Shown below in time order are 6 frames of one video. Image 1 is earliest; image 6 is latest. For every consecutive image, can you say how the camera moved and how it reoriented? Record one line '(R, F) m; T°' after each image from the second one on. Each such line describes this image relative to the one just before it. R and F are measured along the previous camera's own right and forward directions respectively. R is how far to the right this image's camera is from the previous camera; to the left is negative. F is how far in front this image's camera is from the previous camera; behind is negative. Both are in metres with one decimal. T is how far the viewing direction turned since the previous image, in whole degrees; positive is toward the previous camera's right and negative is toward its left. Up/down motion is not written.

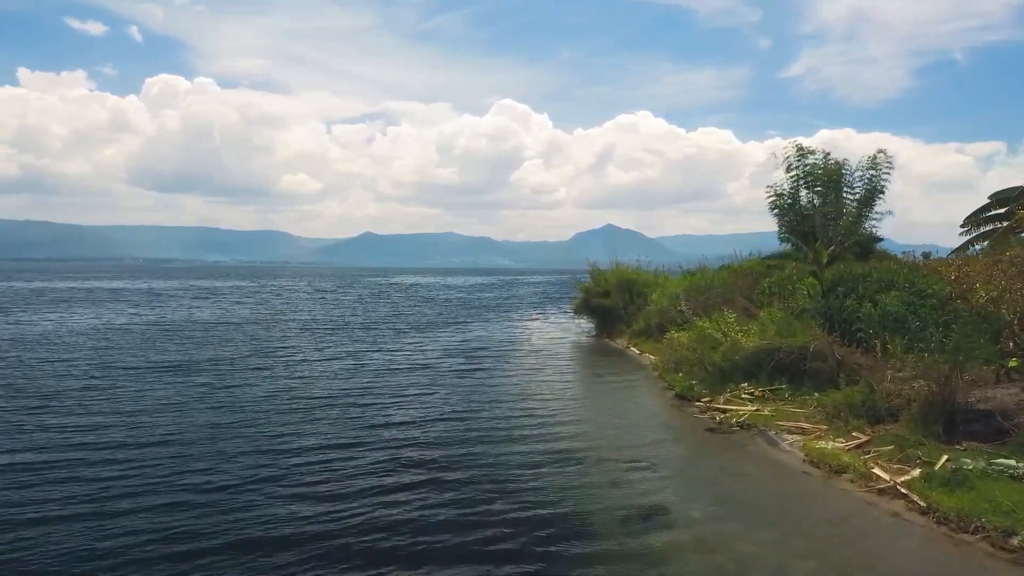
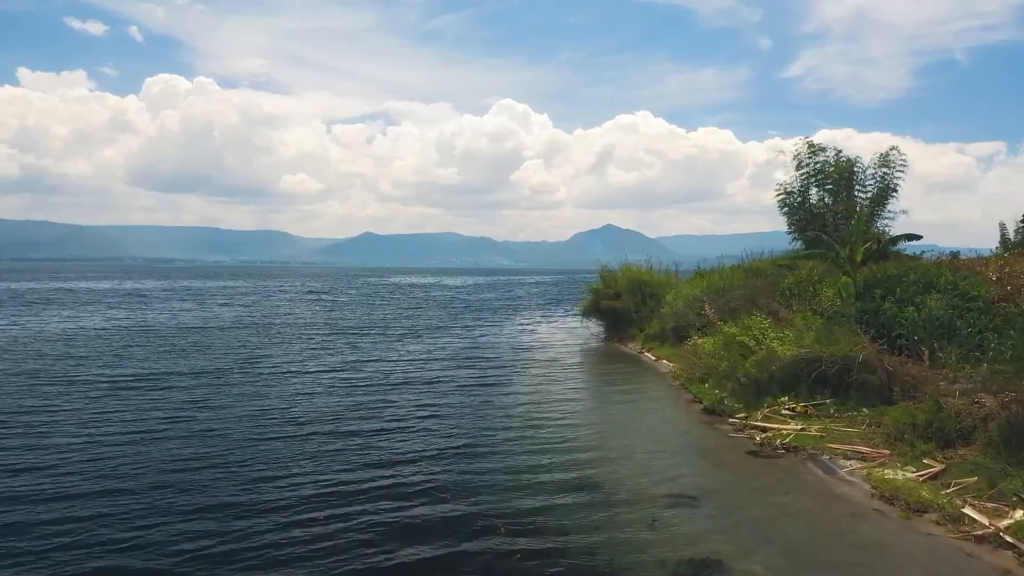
(-0.2, +1.7) m; 0°
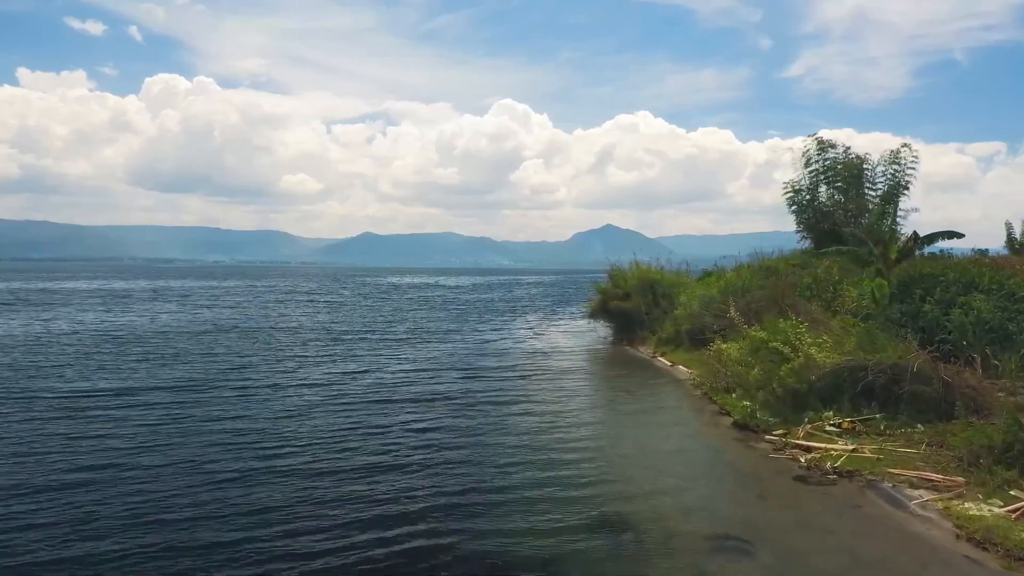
(-0.2, +1.6) m; 0°
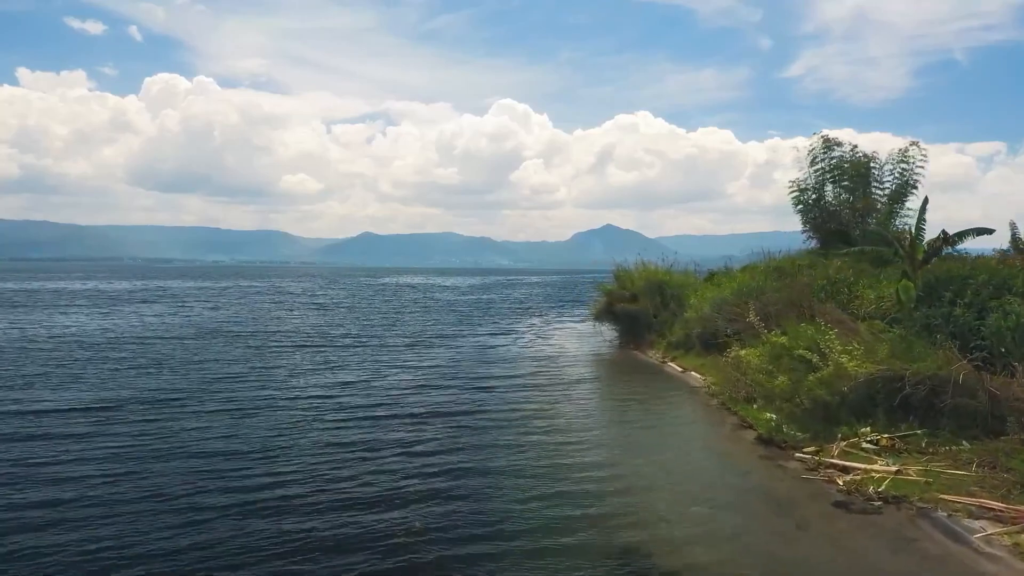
(-0.1, +1.1) m; 0°
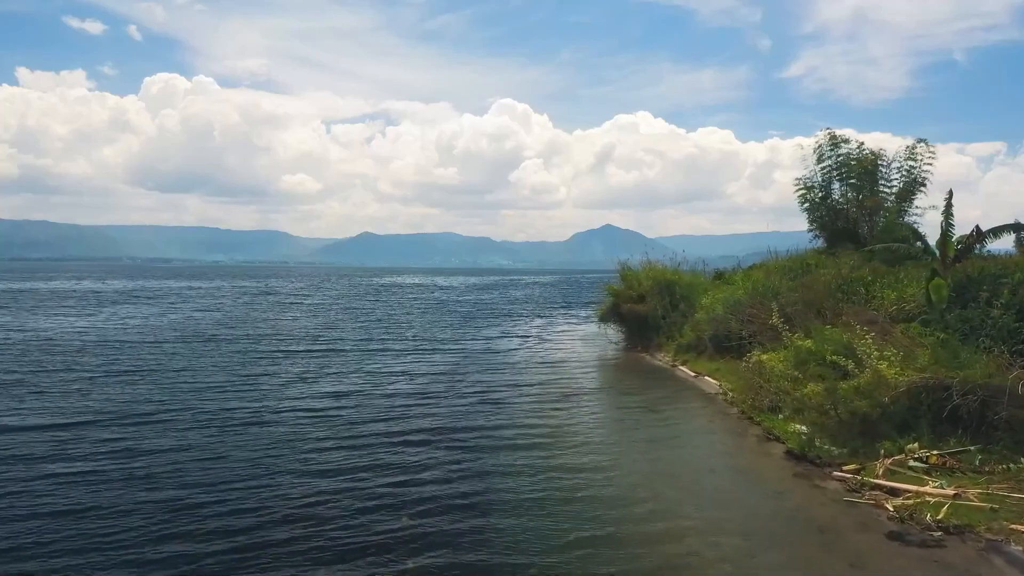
(-0.1, +1.2) m; 0°
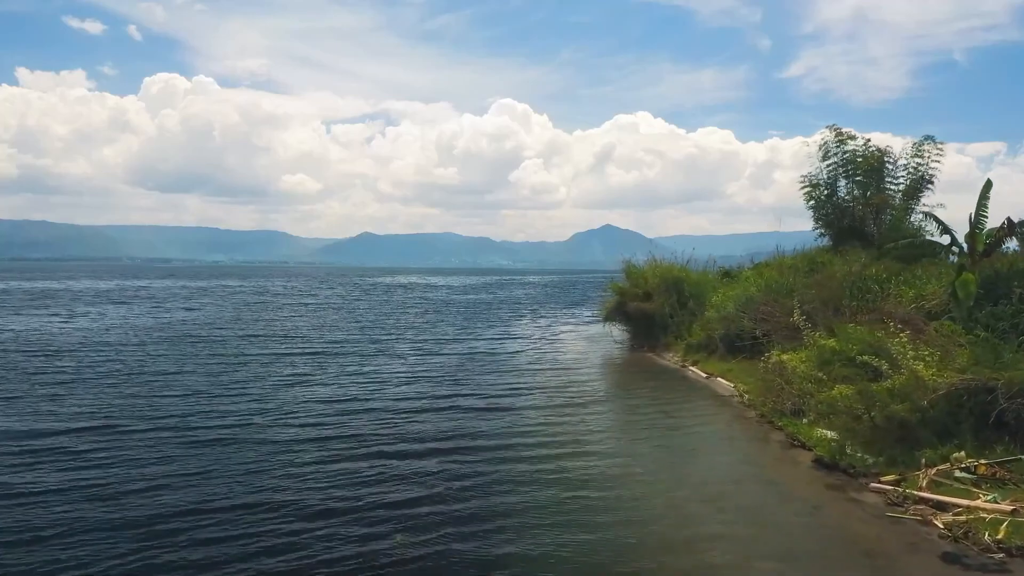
(-0.1, +0.9) m; 0°
